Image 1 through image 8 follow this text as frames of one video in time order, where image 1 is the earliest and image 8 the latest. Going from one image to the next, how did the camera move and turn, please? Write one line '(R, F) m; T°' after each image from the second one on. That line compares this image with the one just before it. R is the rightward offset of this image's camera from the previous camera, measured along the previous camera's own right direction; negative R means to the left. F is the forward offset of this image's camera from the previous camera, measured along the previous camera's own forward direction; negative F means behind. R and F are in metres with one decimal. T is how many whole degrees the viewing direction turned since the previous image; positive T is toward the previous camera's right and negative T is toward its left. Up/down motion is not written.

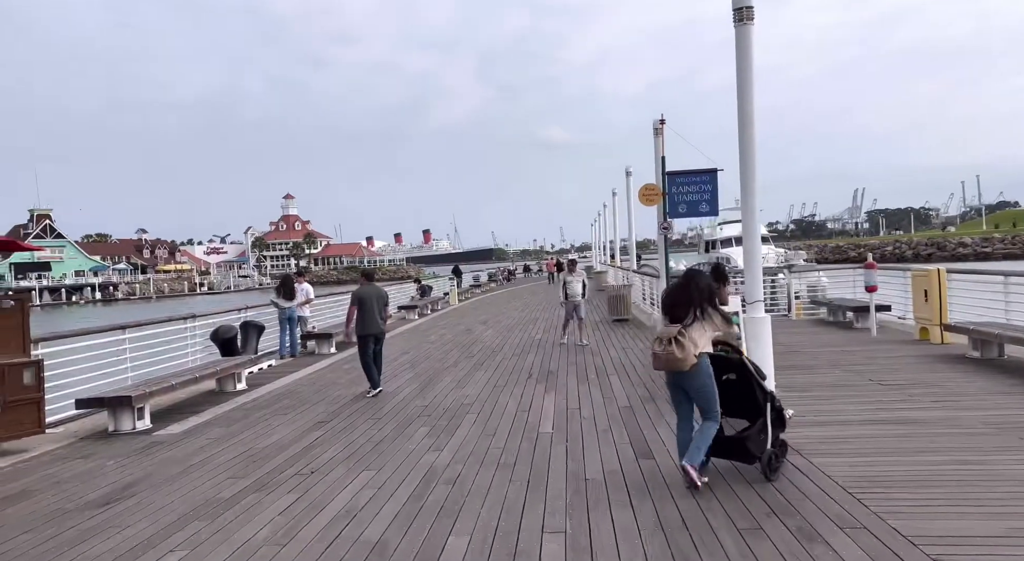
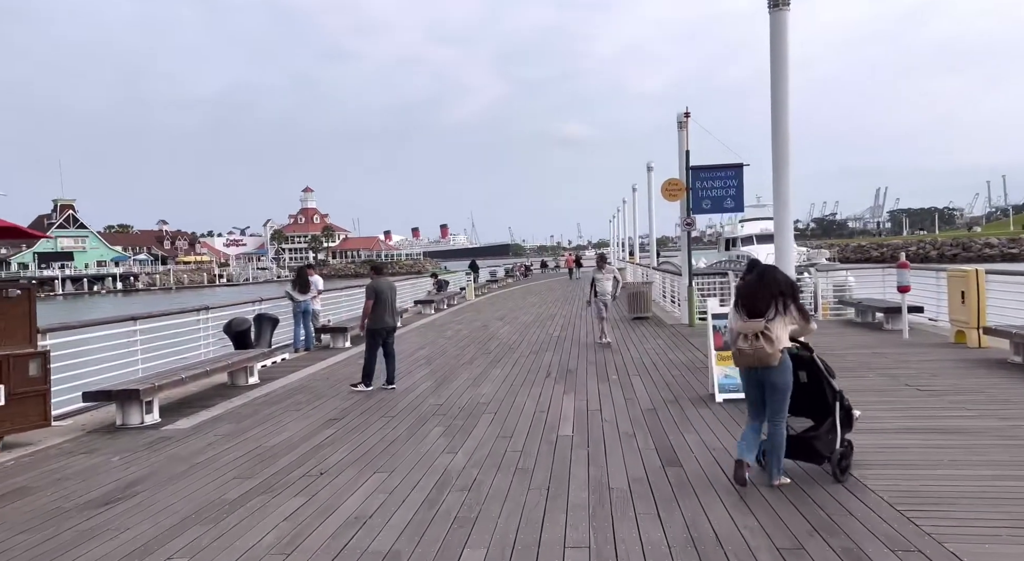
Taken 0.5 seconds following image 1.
(0.0, +0.3) m; -1°
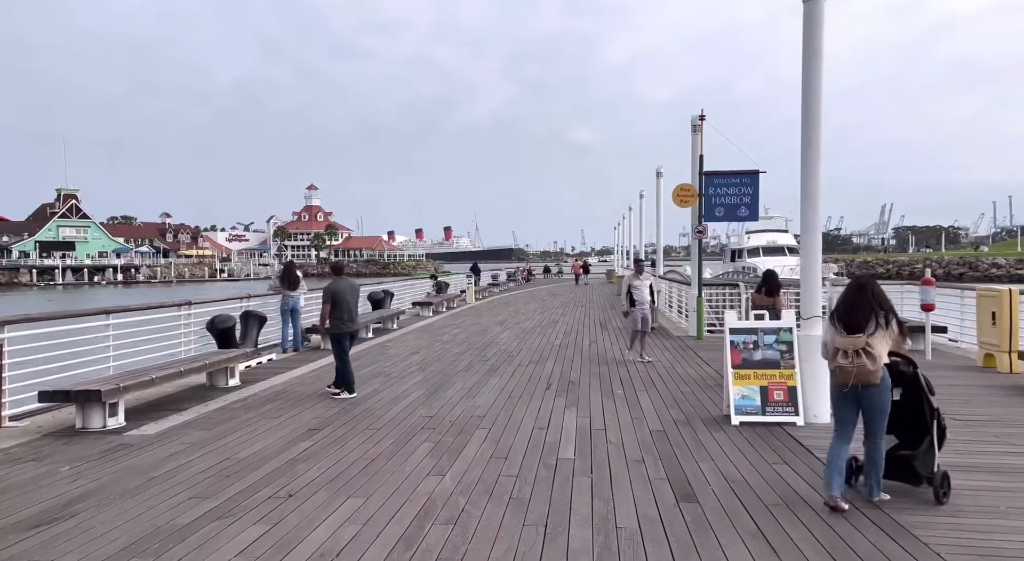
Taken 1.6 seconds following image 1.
(0.0, +0.5) m; 0°
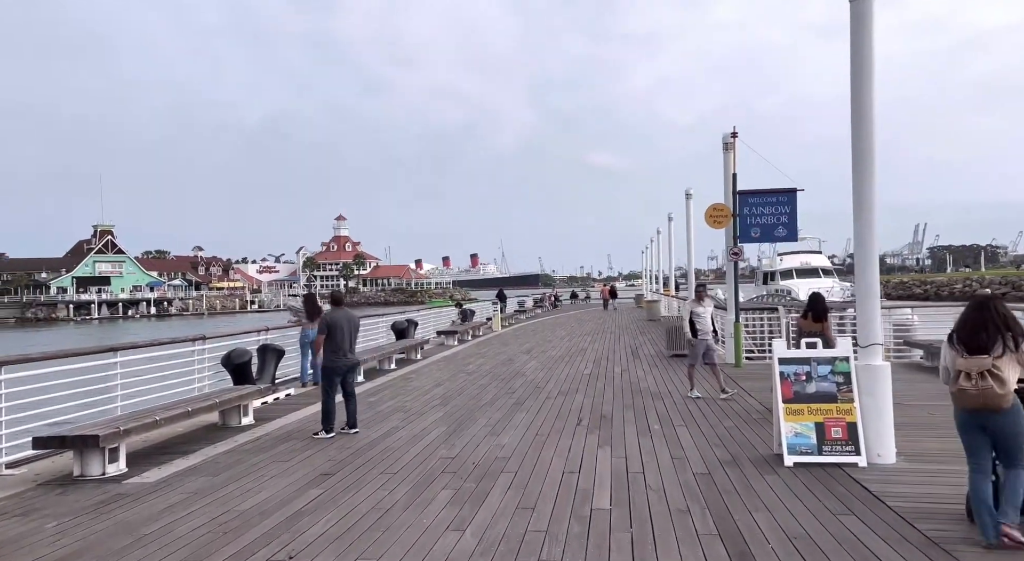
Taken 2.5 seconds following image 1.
(0.0, +0.4) m; -2°
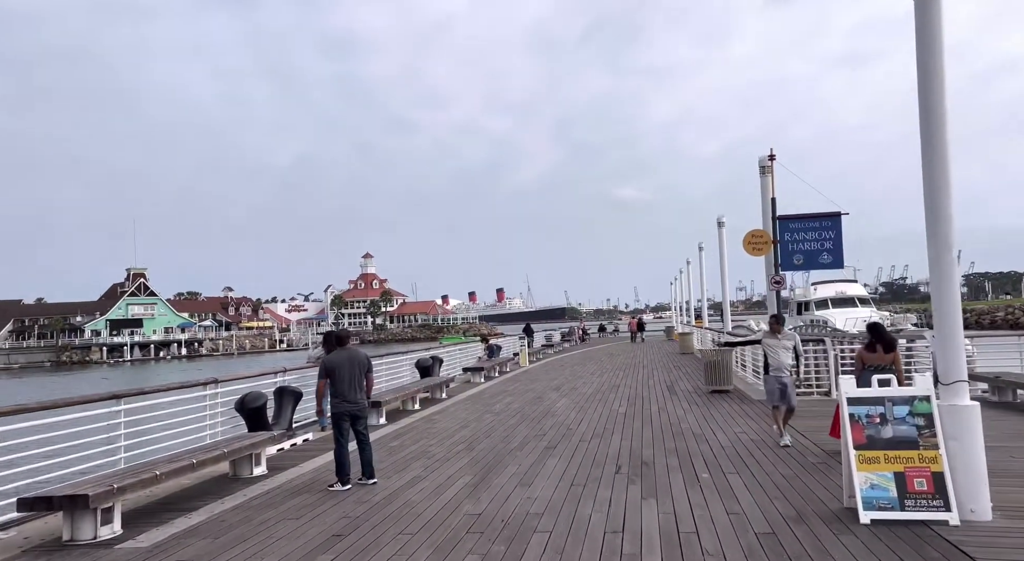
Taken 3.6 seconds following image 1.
(0.0, +0.5) m; -2°
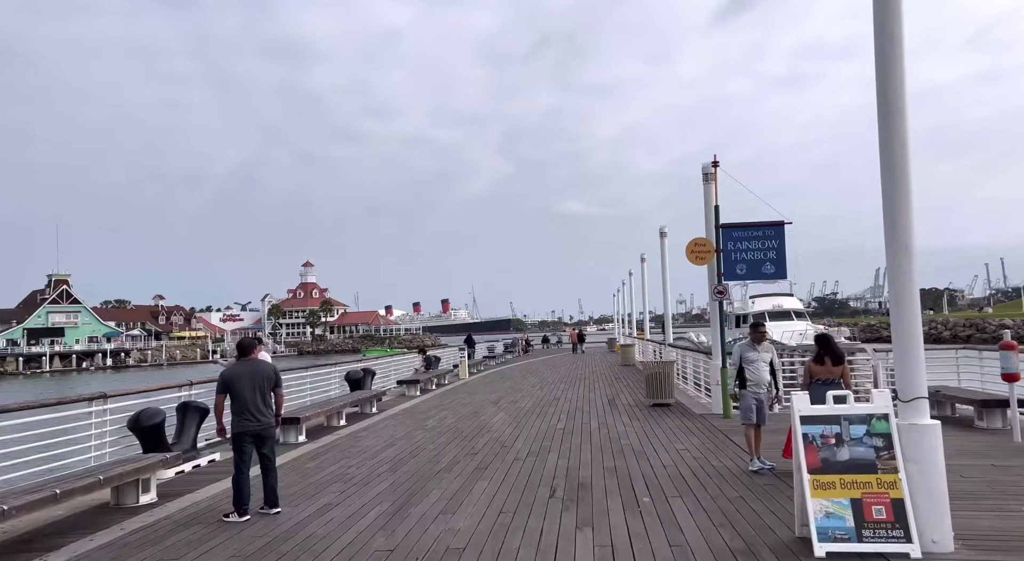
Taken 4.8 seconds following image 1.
(+0.2, +0.6) m; +5°
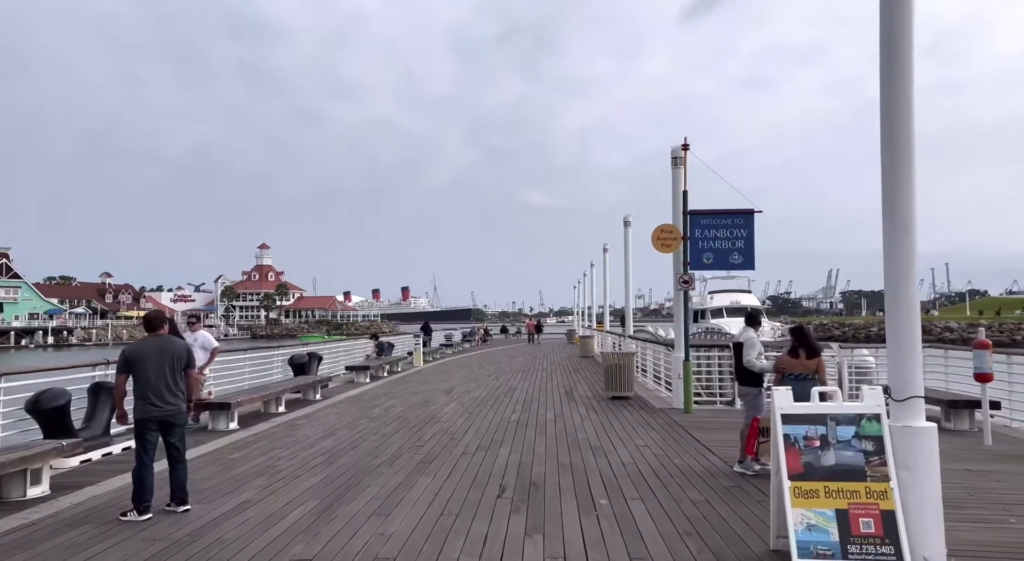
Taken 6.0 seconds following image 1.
(+0.1, +0.6) m; +3°
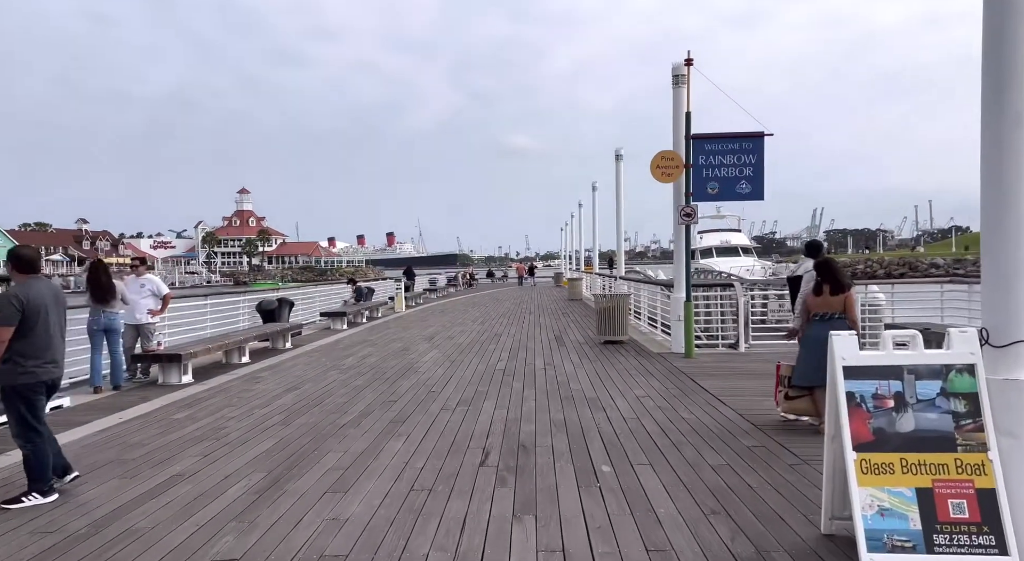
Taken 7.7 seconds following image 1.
(0.0, +1.0) m; +1°
